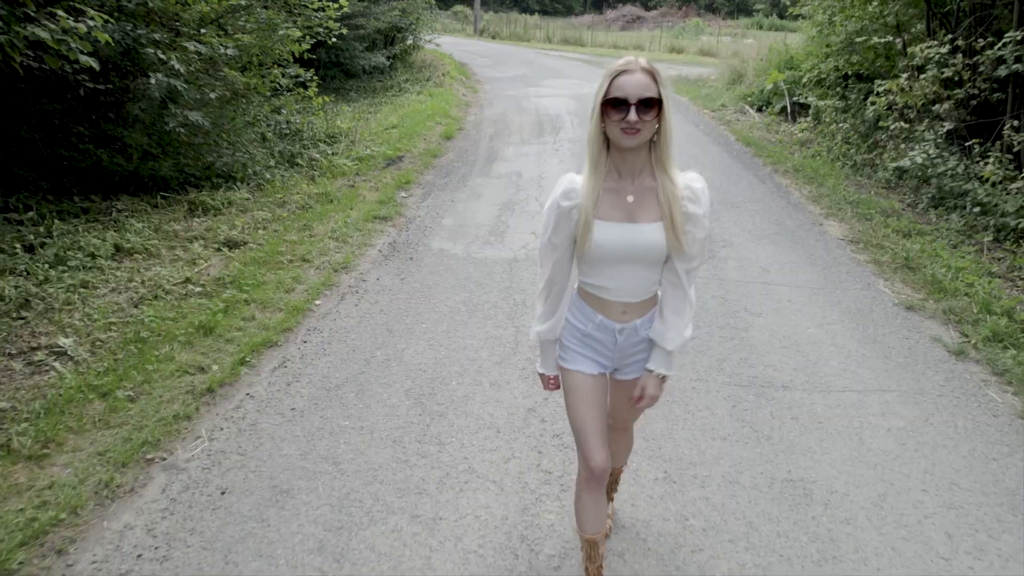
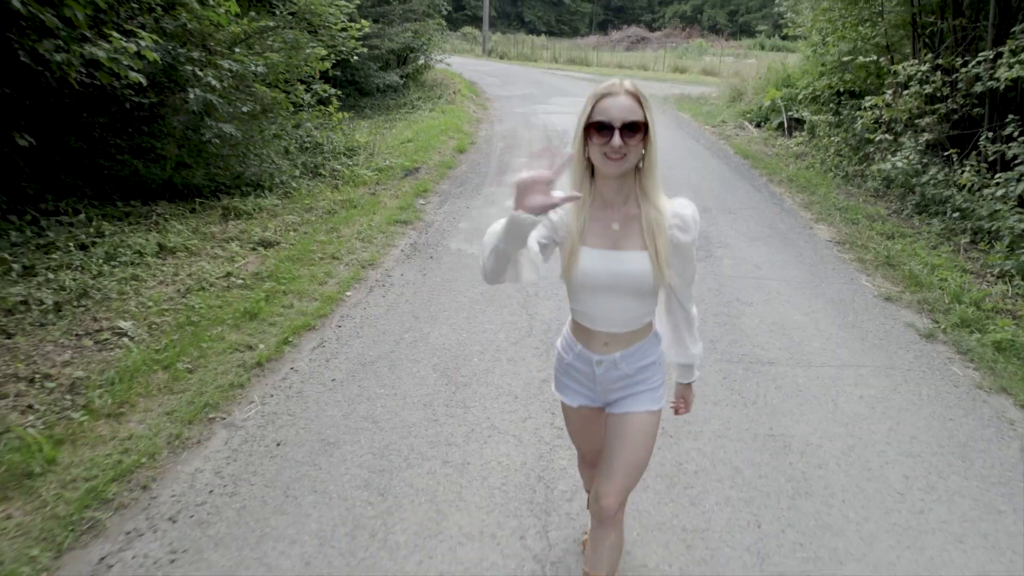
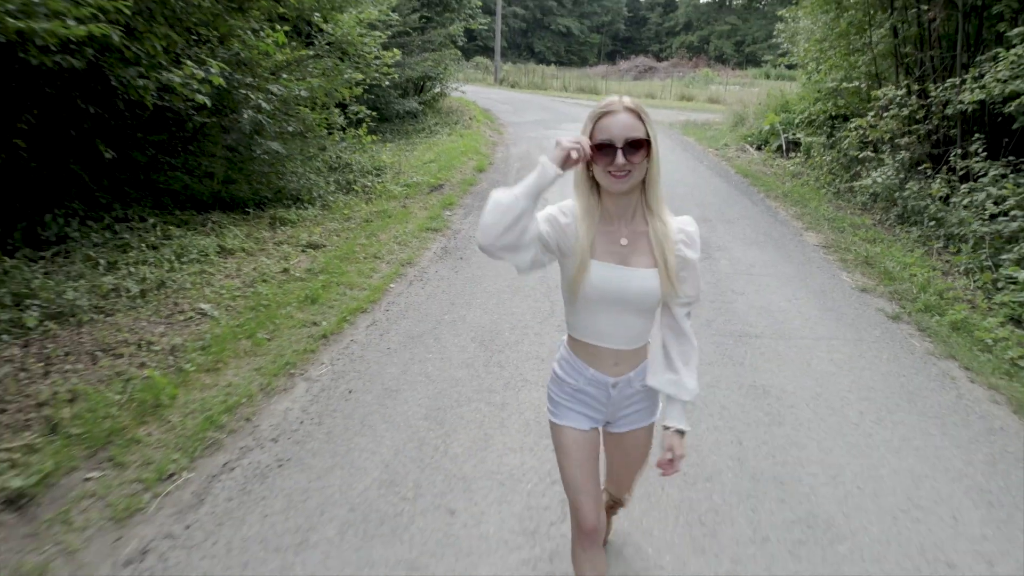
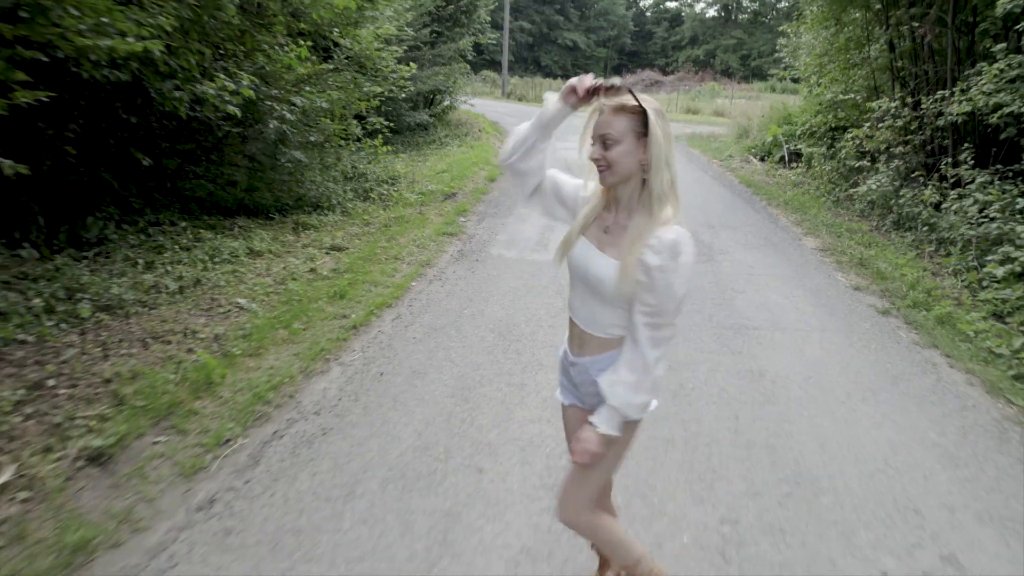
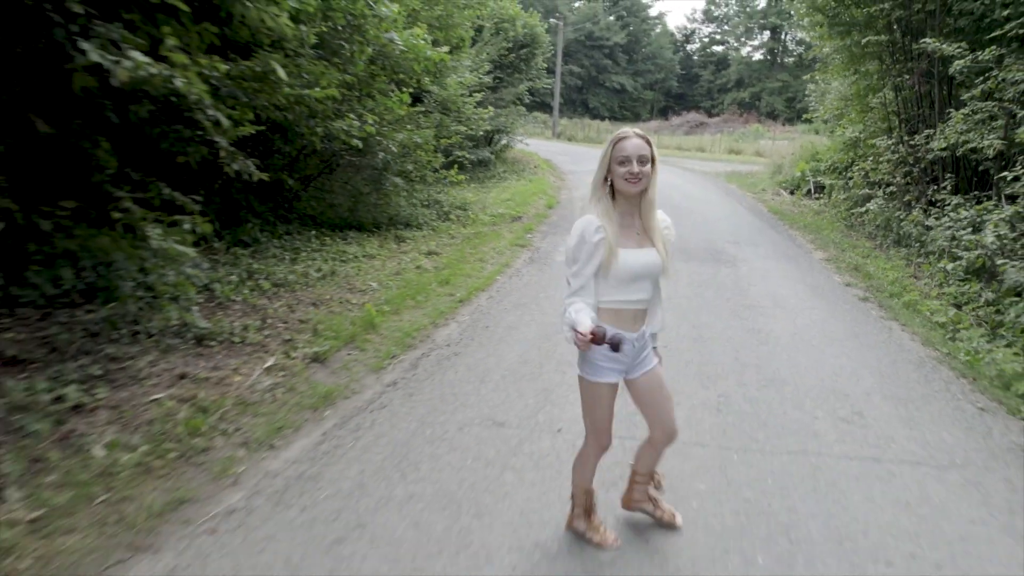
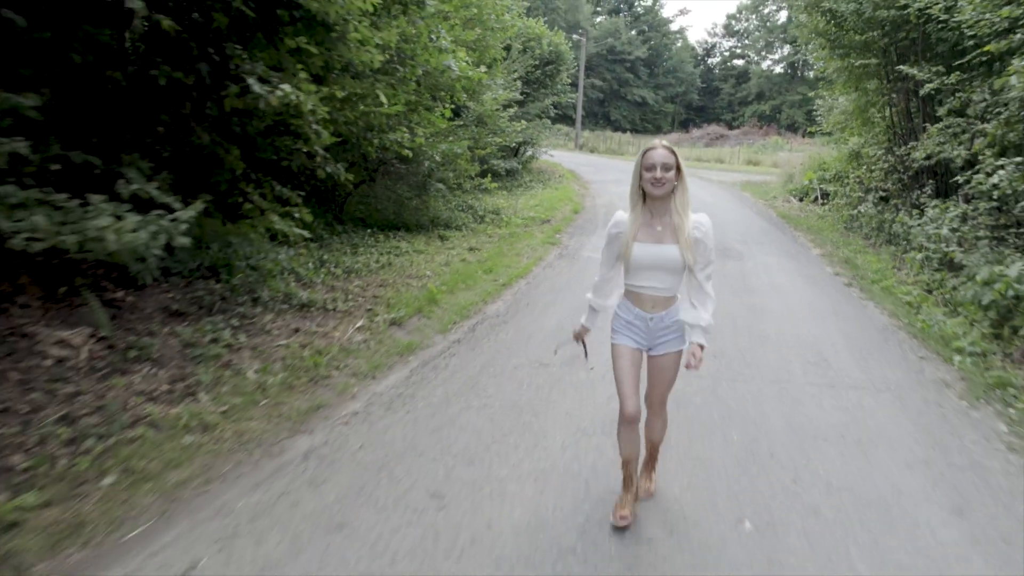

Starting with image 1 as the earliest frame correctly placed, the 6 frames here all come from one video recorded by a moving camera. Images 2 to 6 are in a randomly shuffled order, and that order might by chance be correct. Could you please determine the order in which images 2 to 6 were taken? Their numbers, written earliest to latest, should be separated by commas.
2, 3, 4, 5, 6
